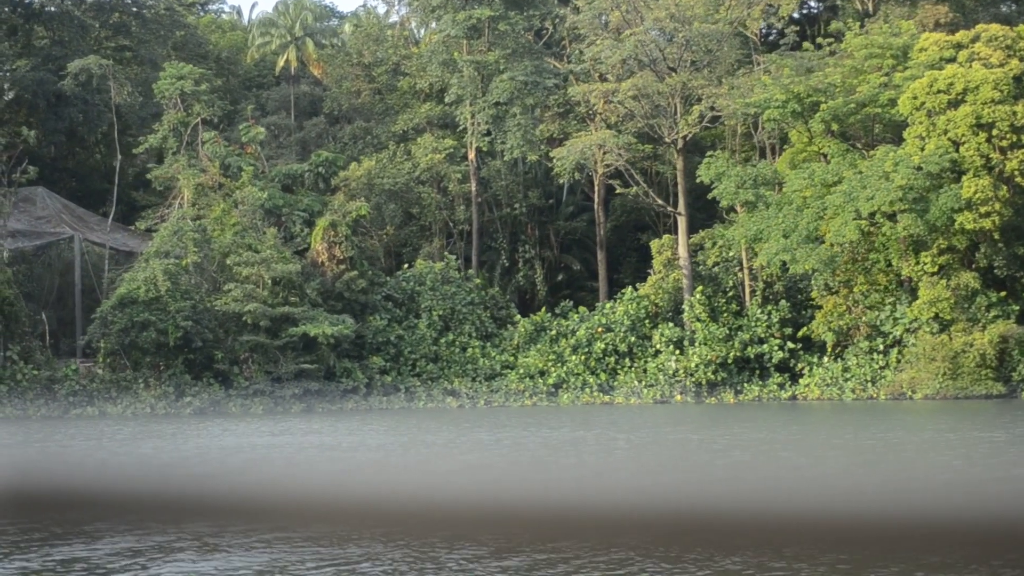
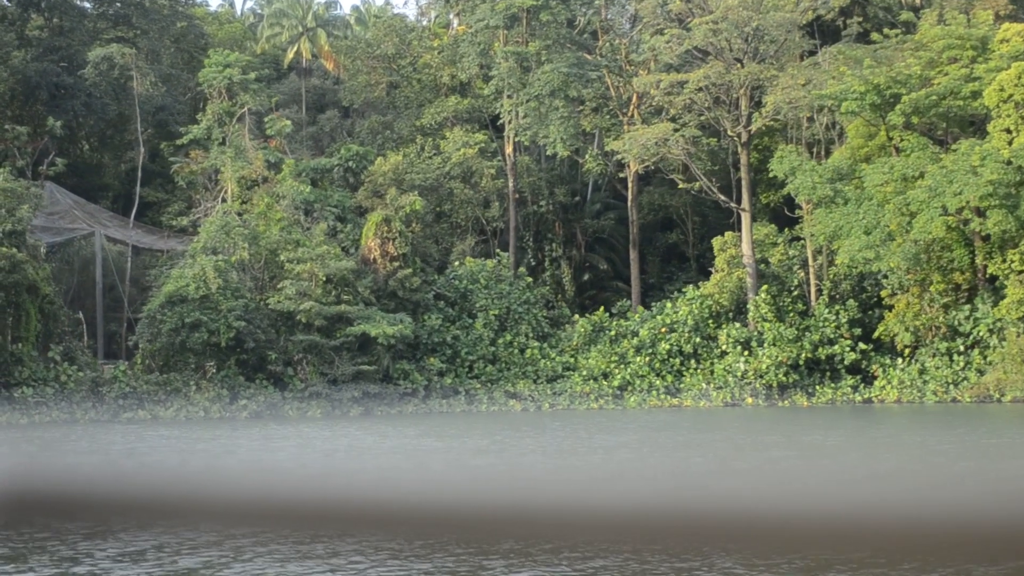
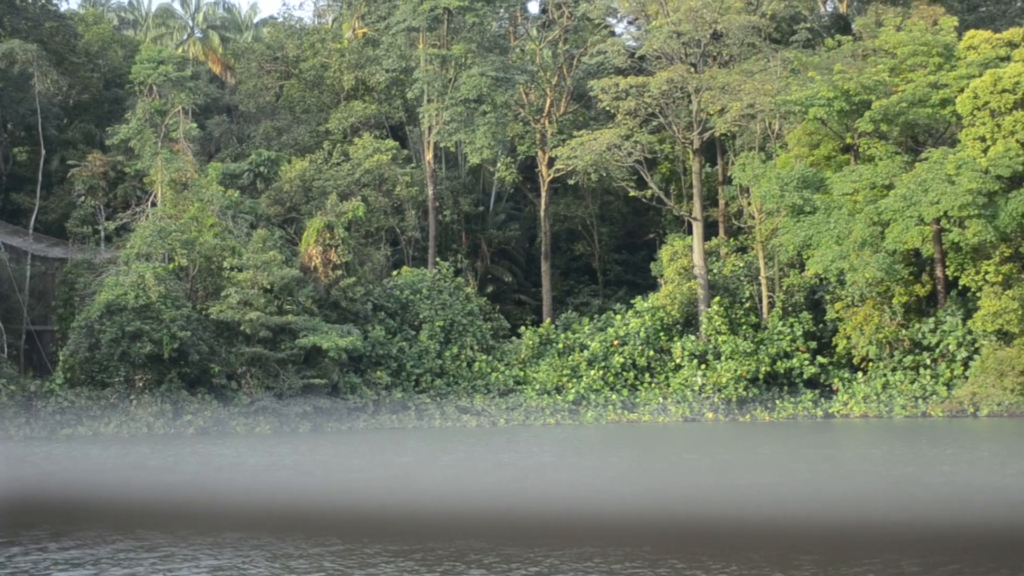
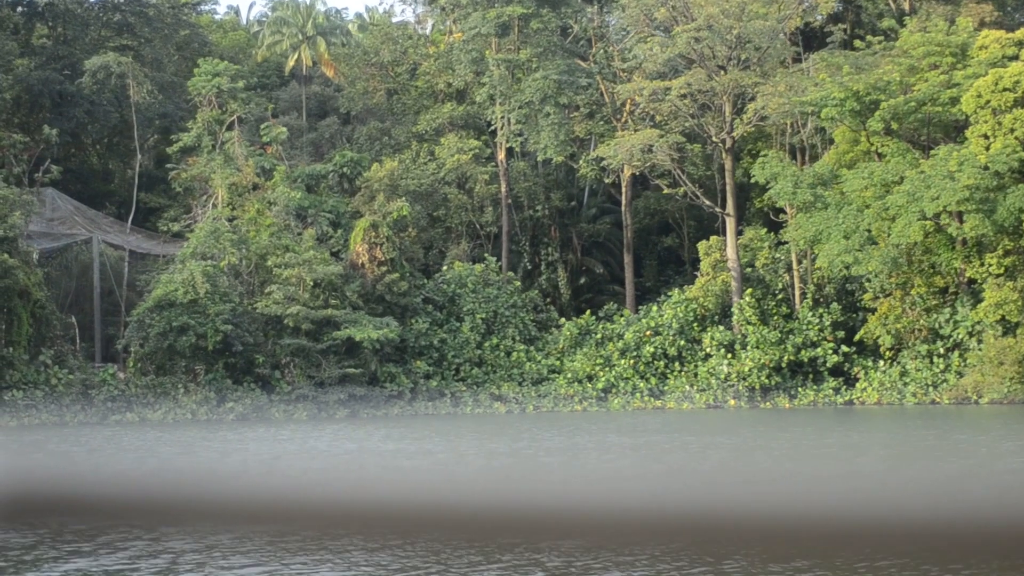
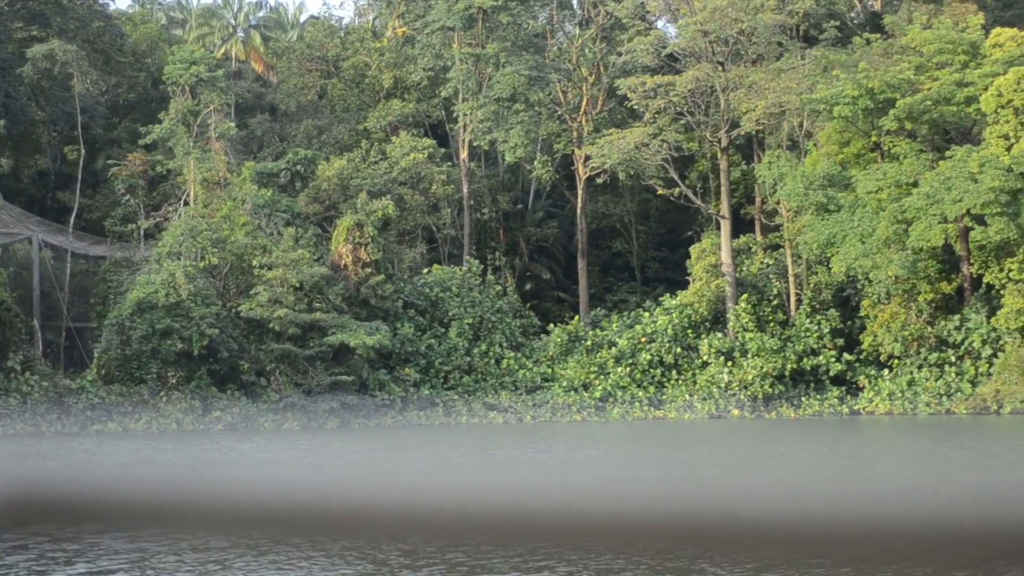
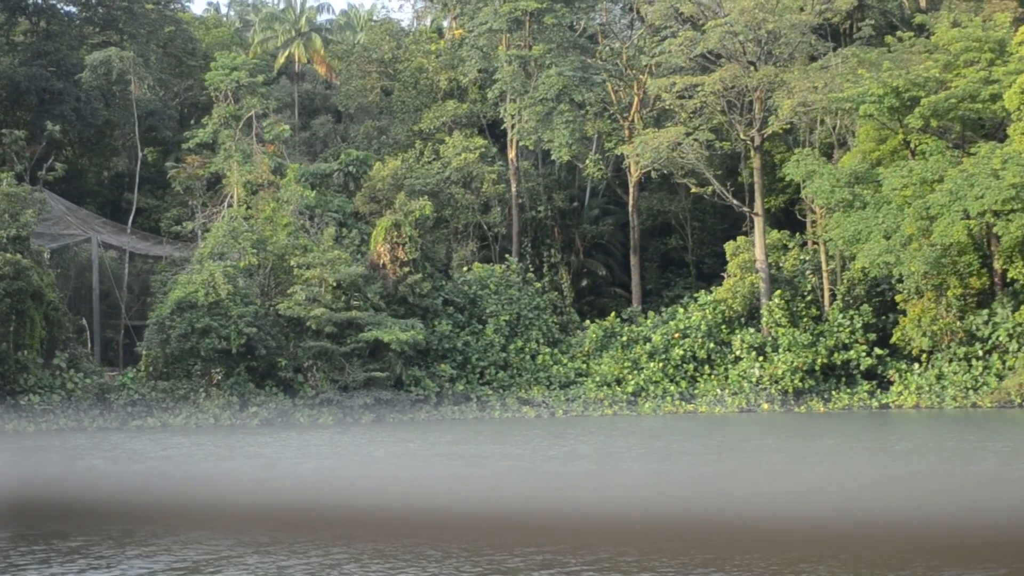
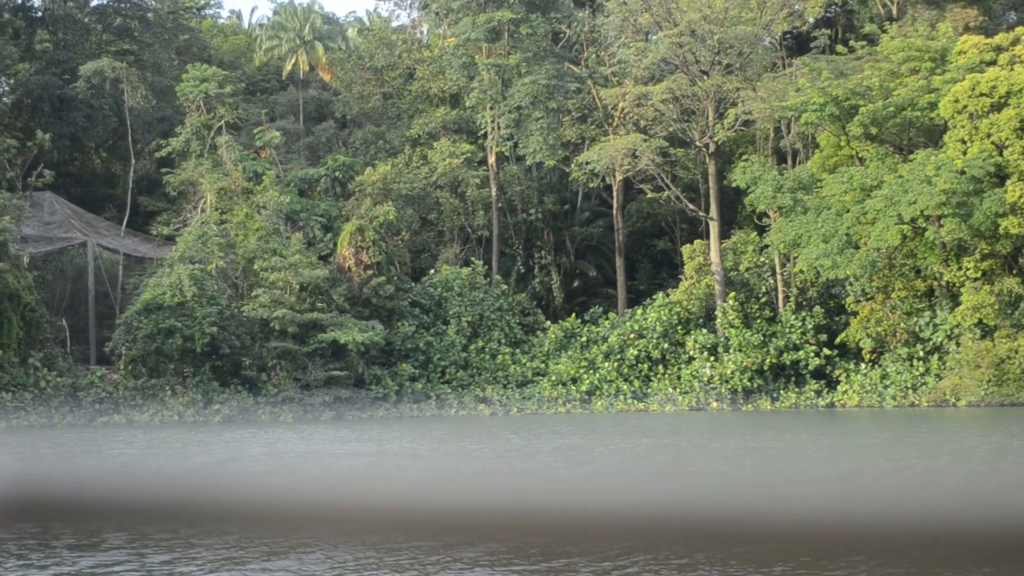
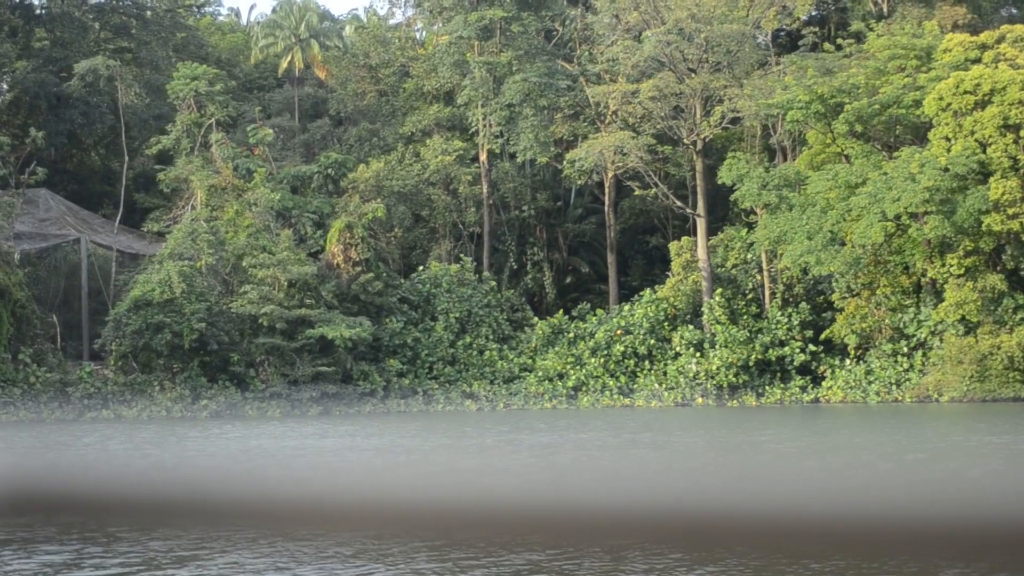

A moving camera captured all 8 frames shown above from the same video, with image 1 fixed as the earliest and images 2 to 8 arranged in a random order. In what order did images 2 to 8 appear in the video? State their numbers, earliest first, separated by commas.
8, 7, 4, 2, 6, 5, 3
